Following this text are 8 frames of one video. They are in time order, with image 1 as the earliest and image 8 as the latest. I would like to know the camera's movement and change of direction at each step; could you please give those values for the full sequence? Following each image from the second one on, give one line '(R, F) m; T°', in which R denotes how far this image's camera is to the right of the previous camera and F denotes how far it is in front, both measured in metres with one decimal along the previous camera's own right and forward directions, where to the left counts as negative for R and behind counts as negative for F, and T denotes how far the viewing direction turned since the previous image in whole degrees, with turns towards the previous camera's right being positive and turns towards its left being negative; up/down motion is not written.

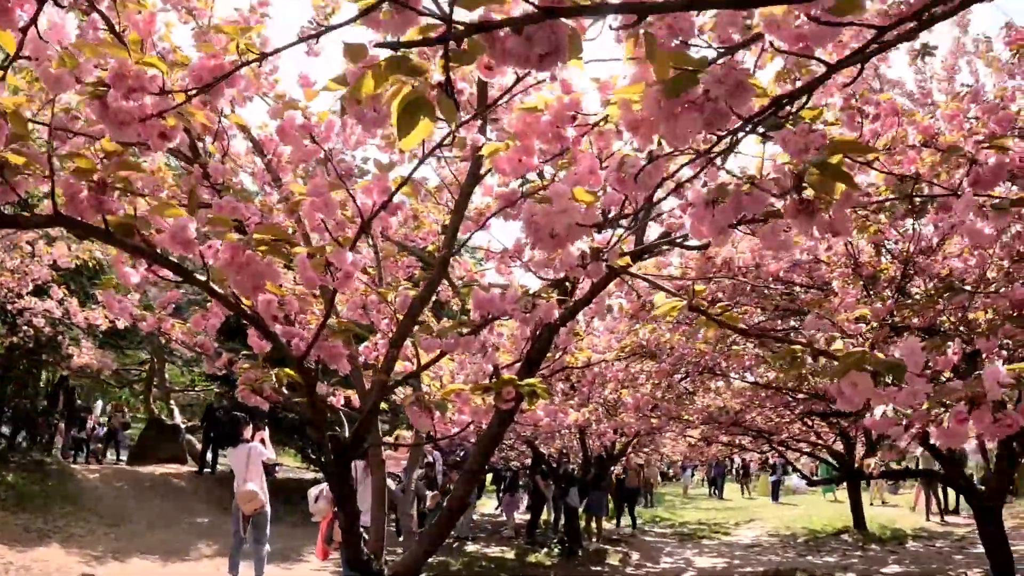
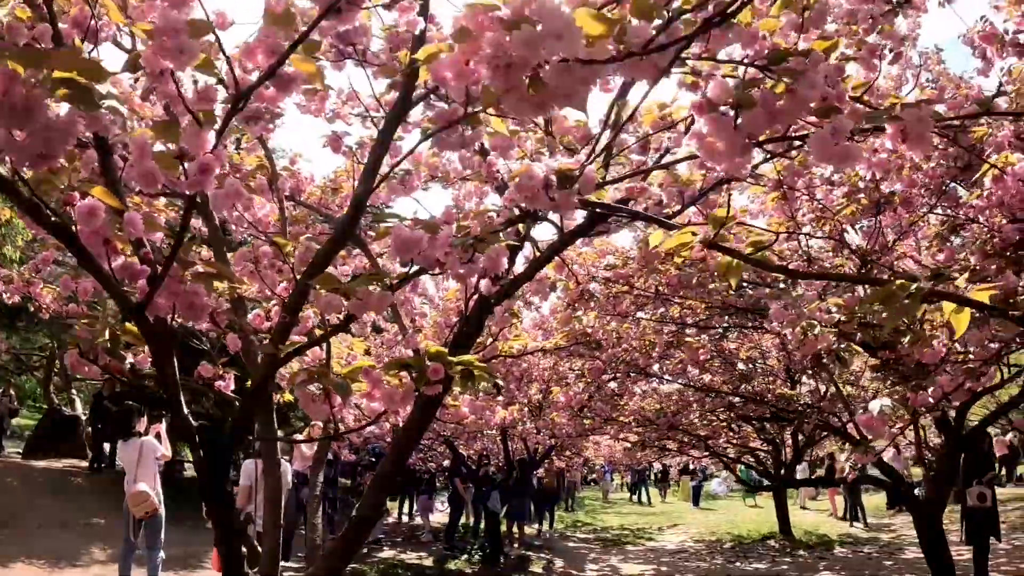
(0.0, +0.6) m; +4°
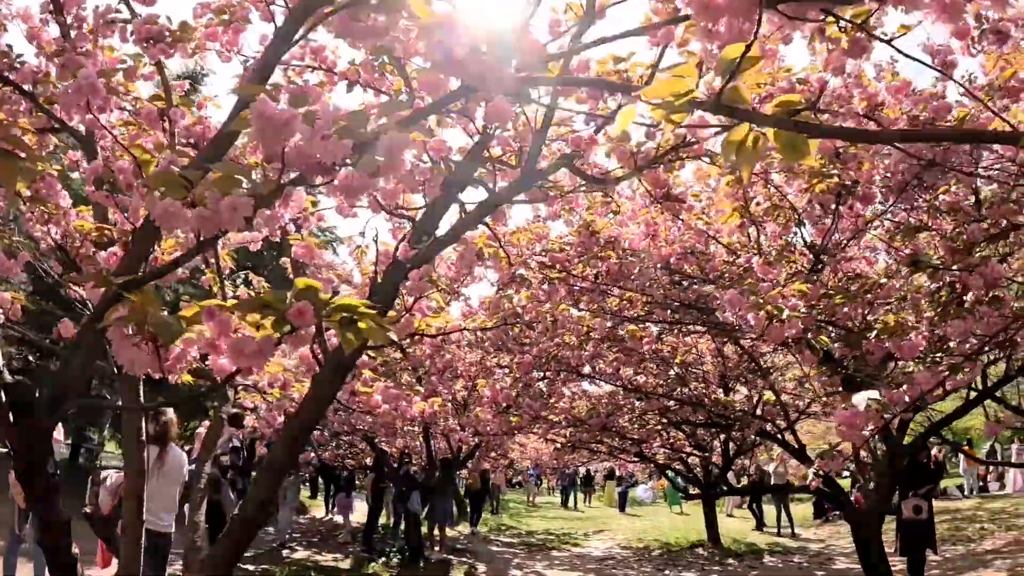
(0.0, +0.5) m; +4°
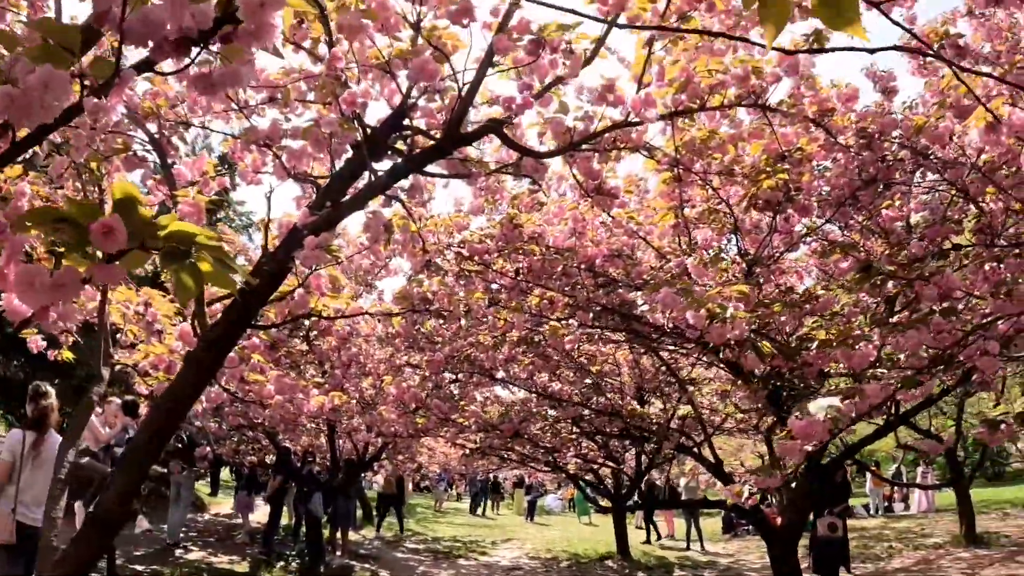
(0.0, +0.3) m; +4°
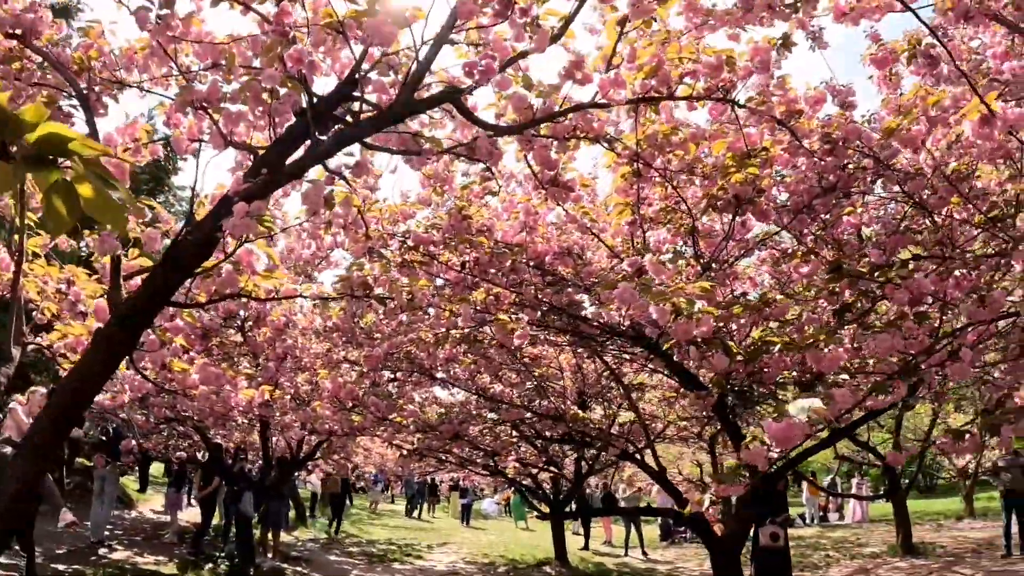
(0.0, +0.2) m; +3°
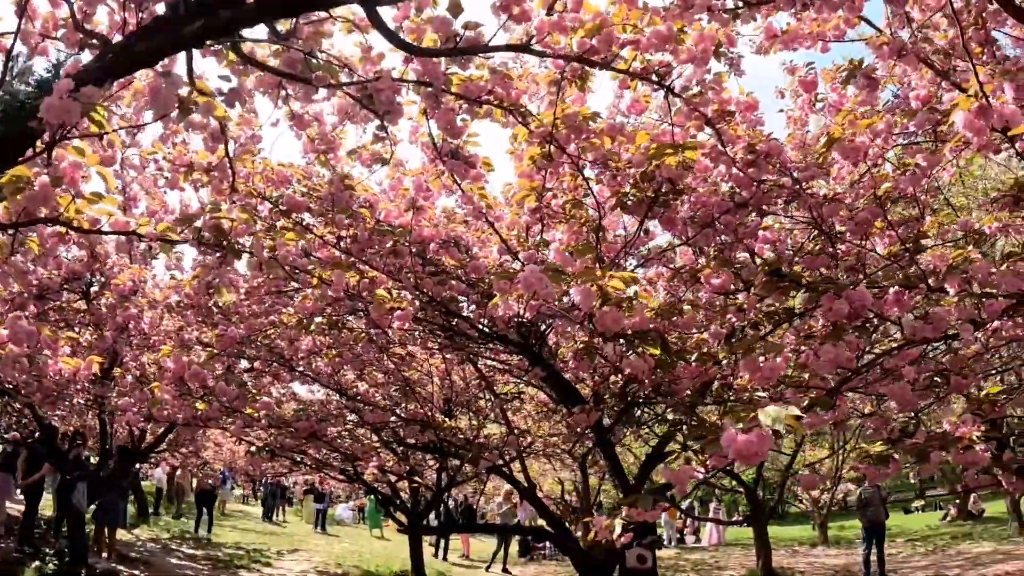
(-0.1, +0.4) m; +7°
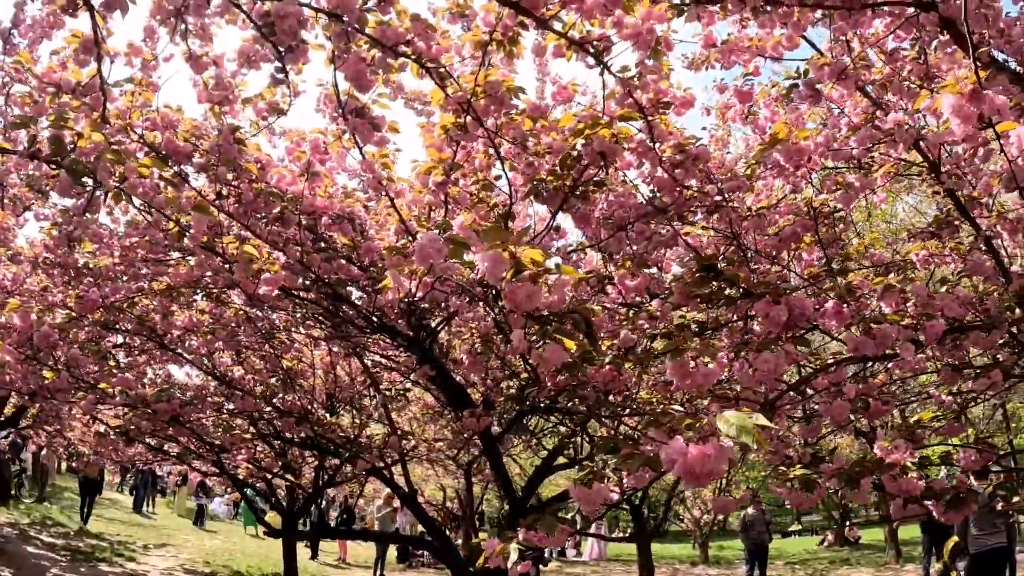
(0.0, +0.3) m; +5°
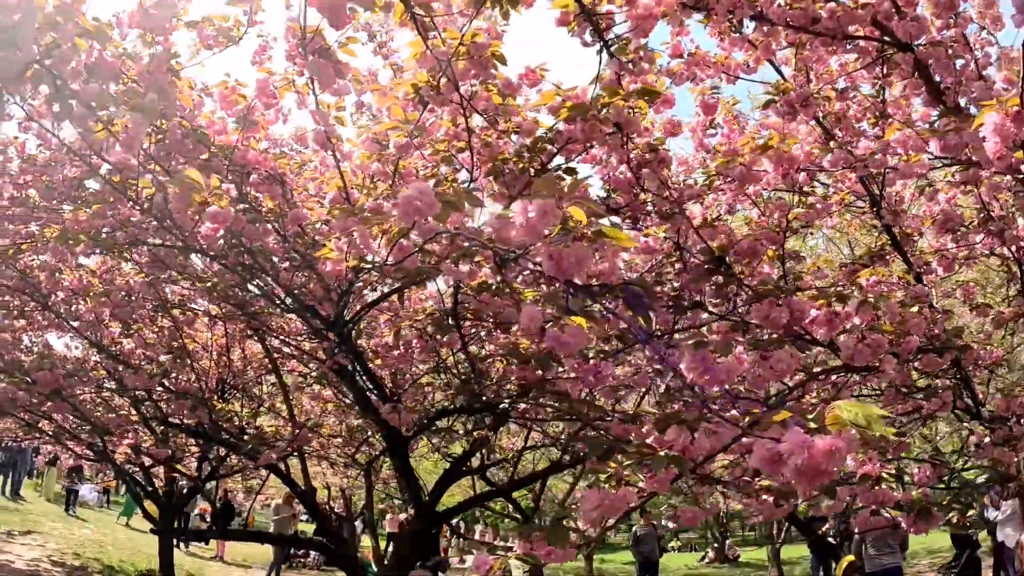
(-0.2, +0.3) m; +6°
